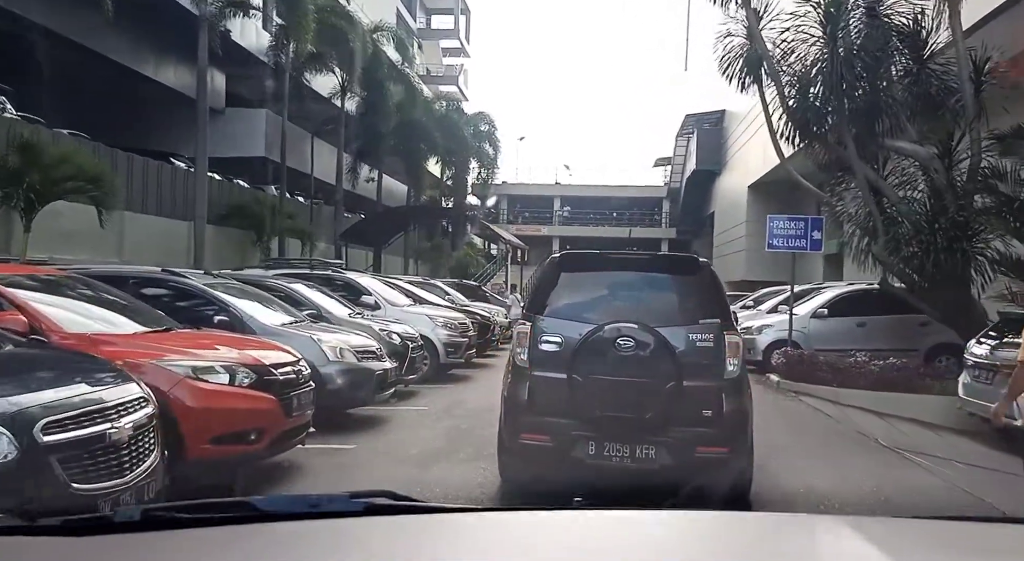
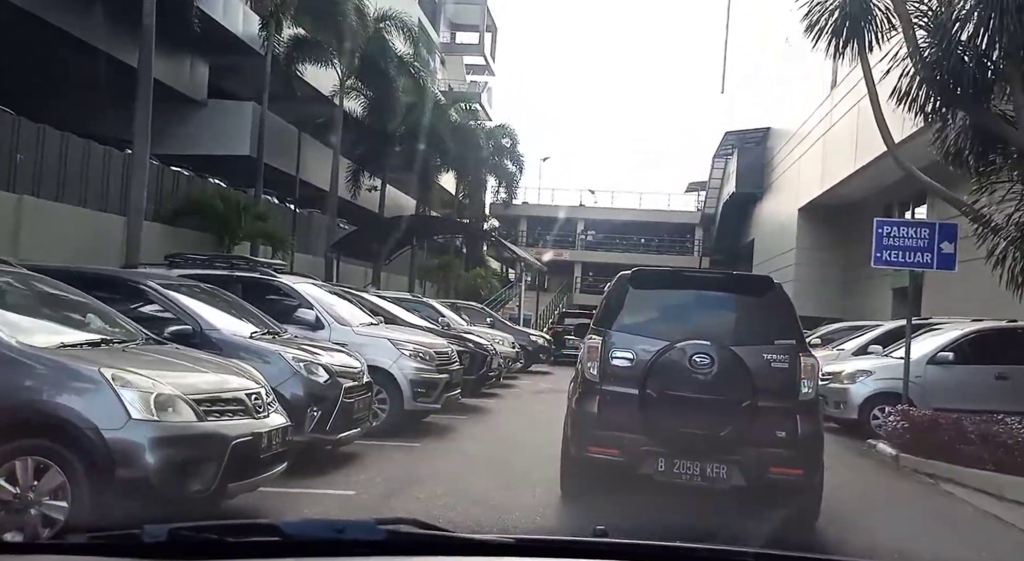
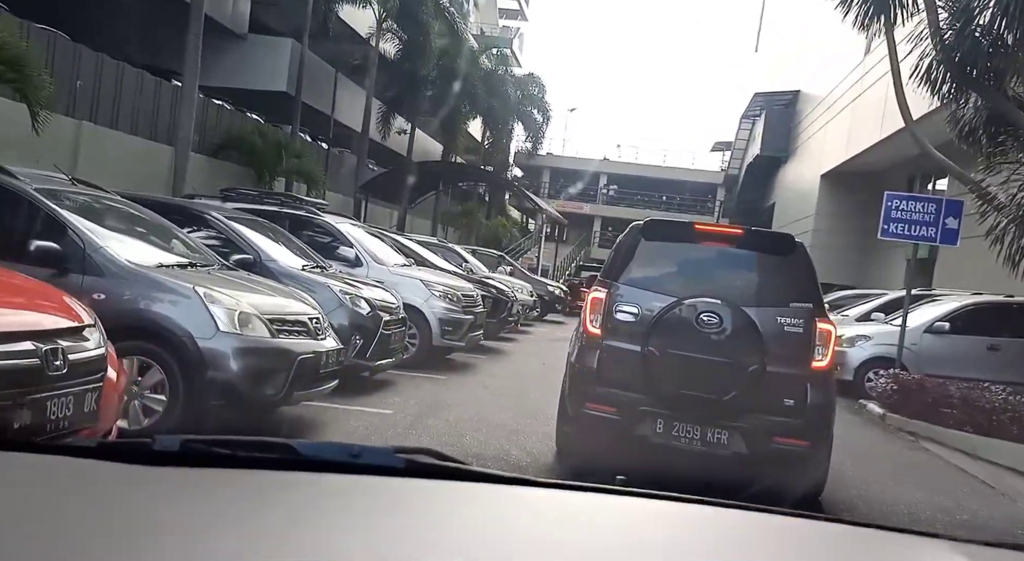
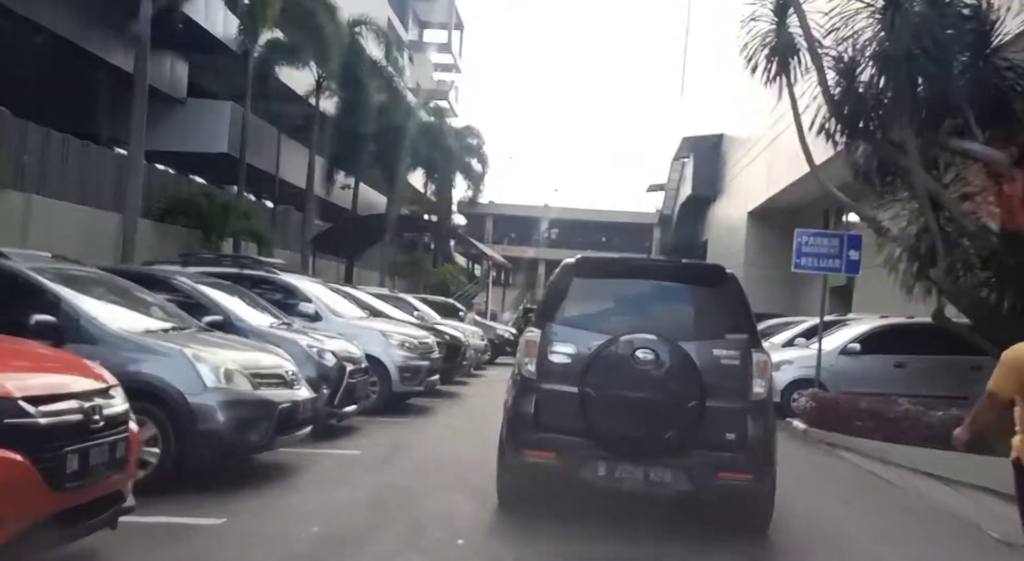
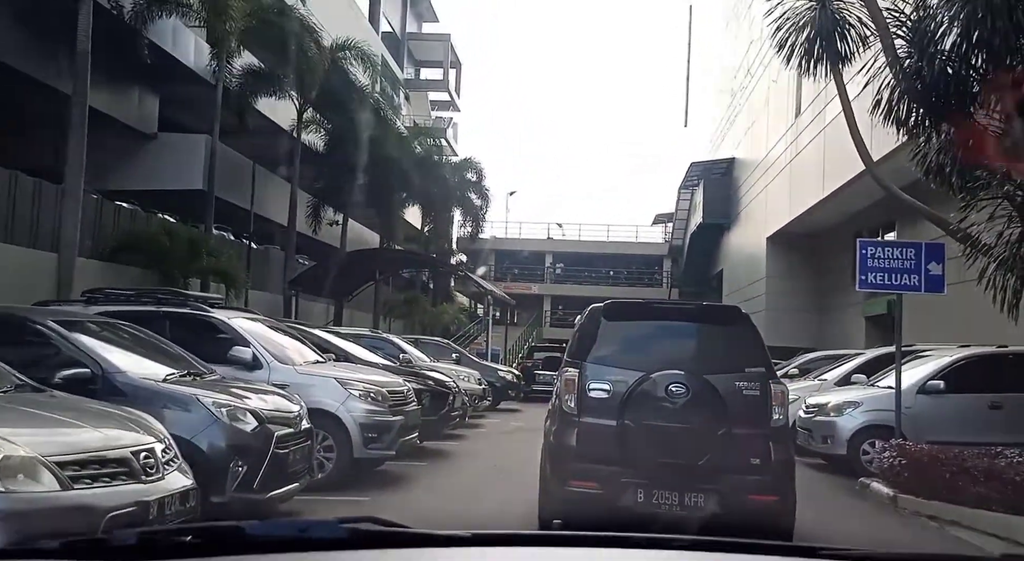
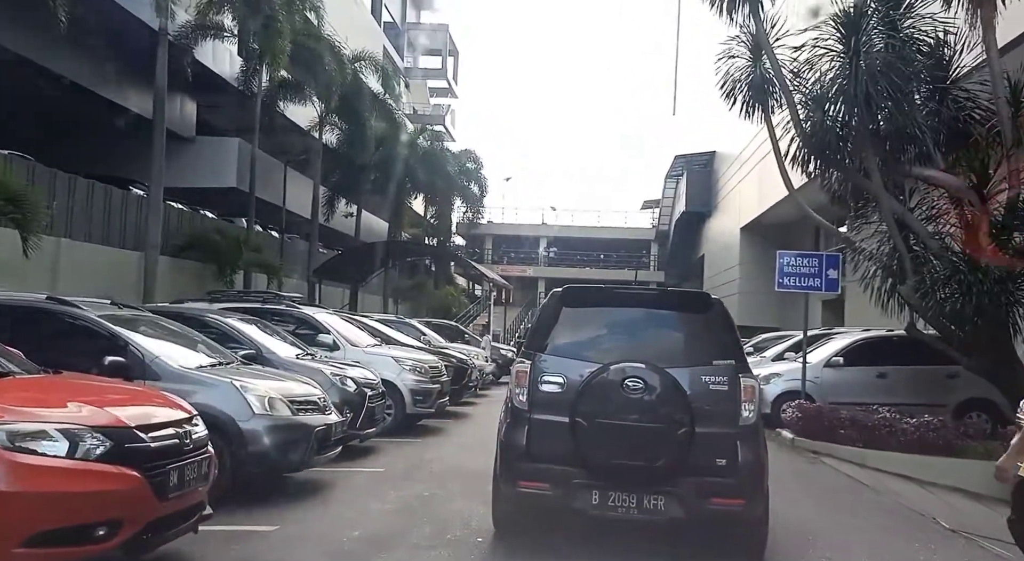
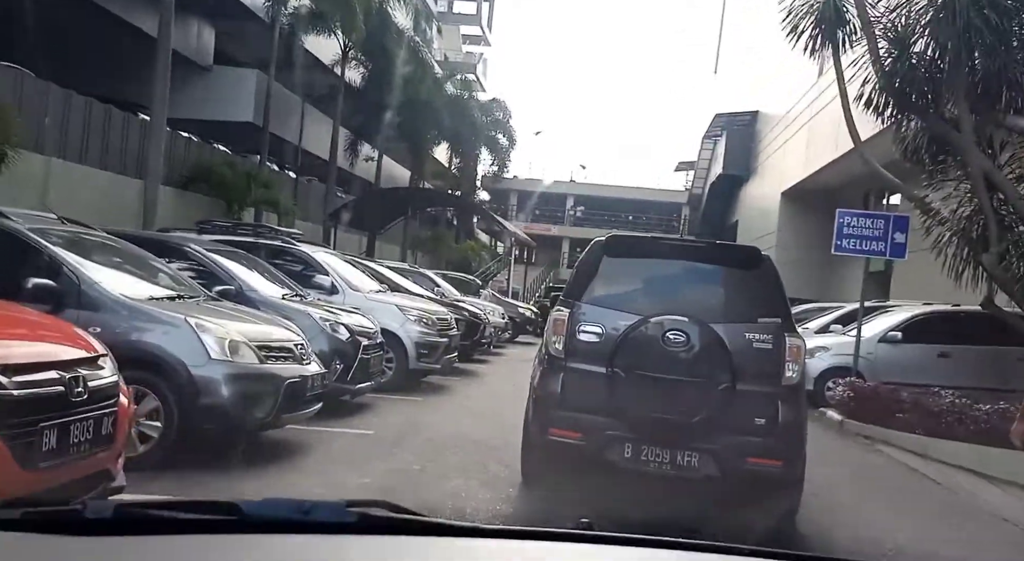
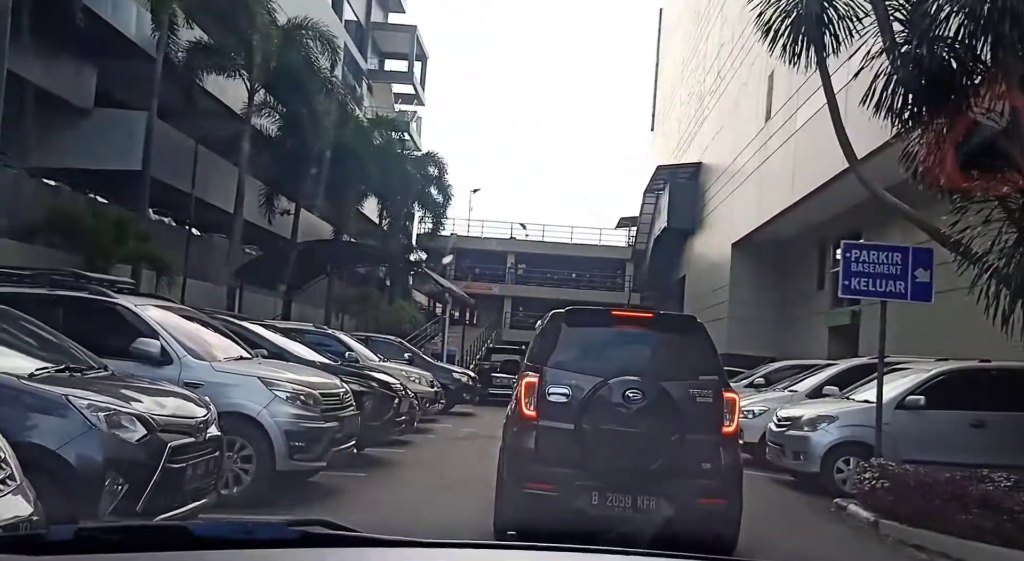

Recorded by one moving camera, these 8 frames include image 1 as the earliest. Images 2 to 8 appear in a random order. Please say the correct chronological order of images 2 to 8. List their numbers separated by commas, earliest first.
6, 4, 7, 3, 2, 5, 8
